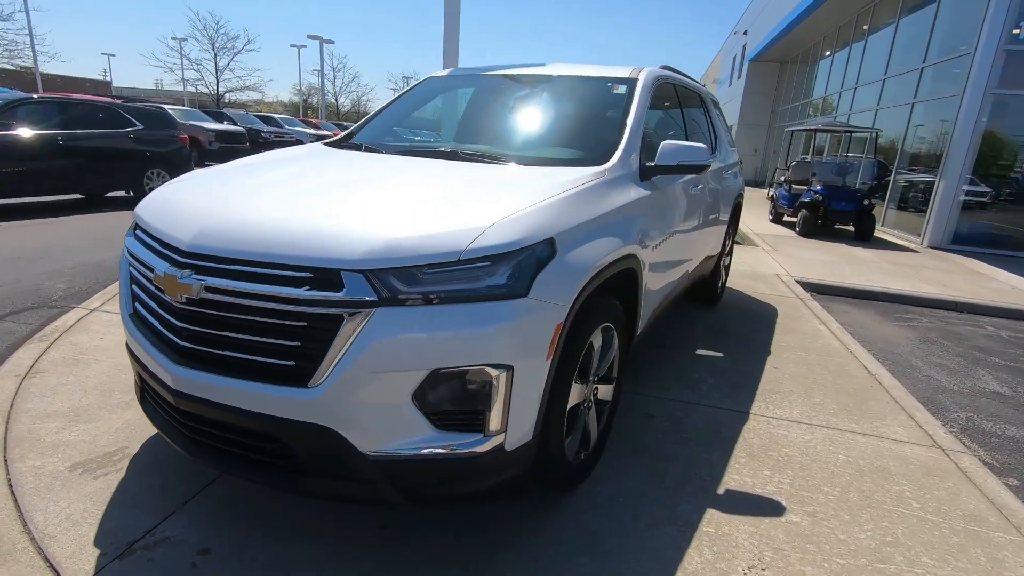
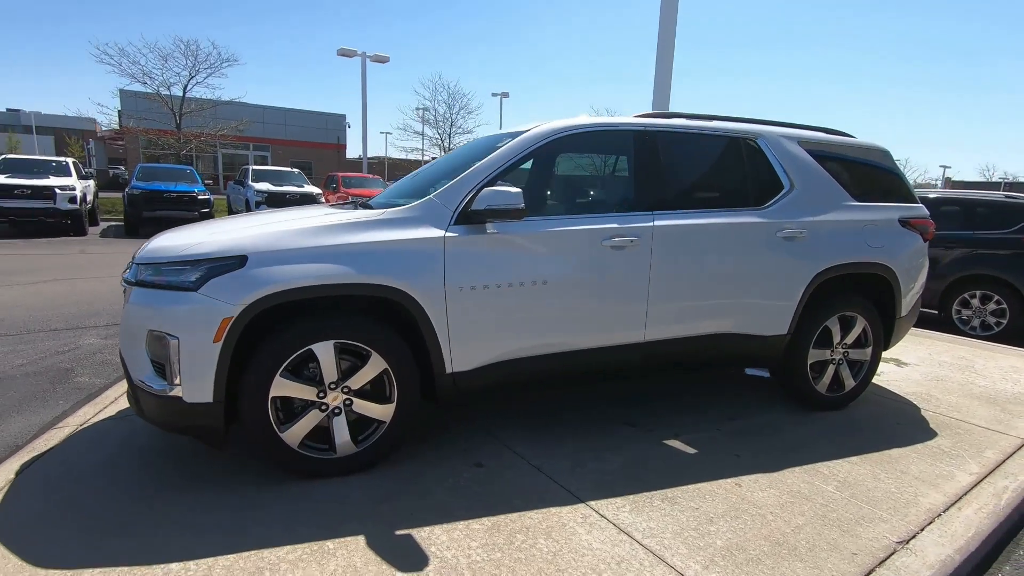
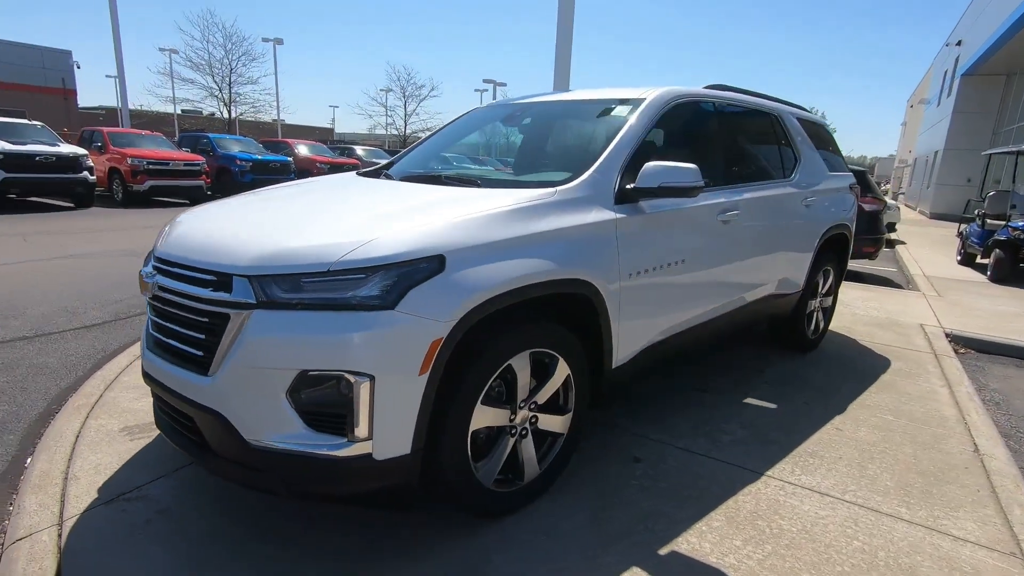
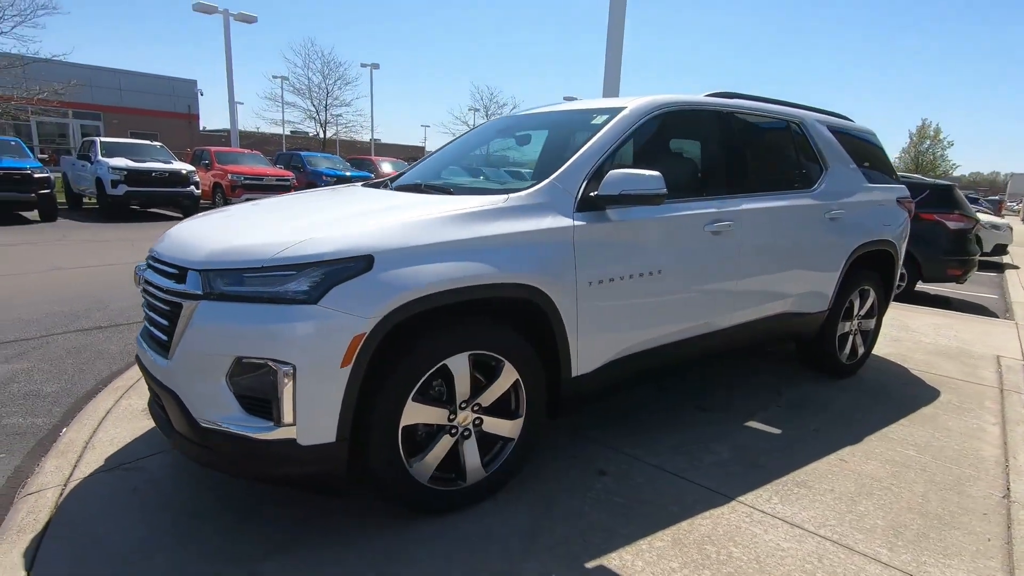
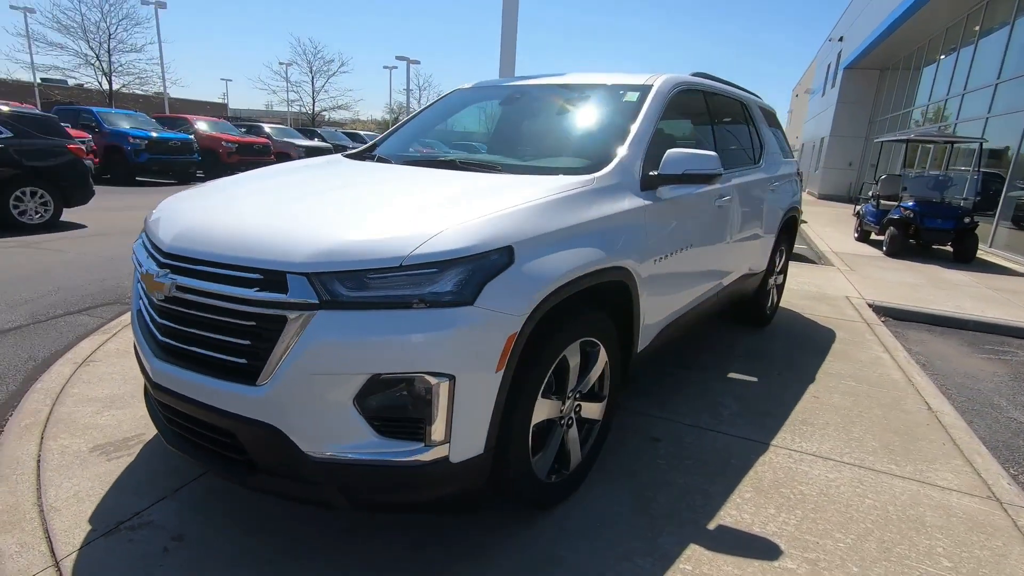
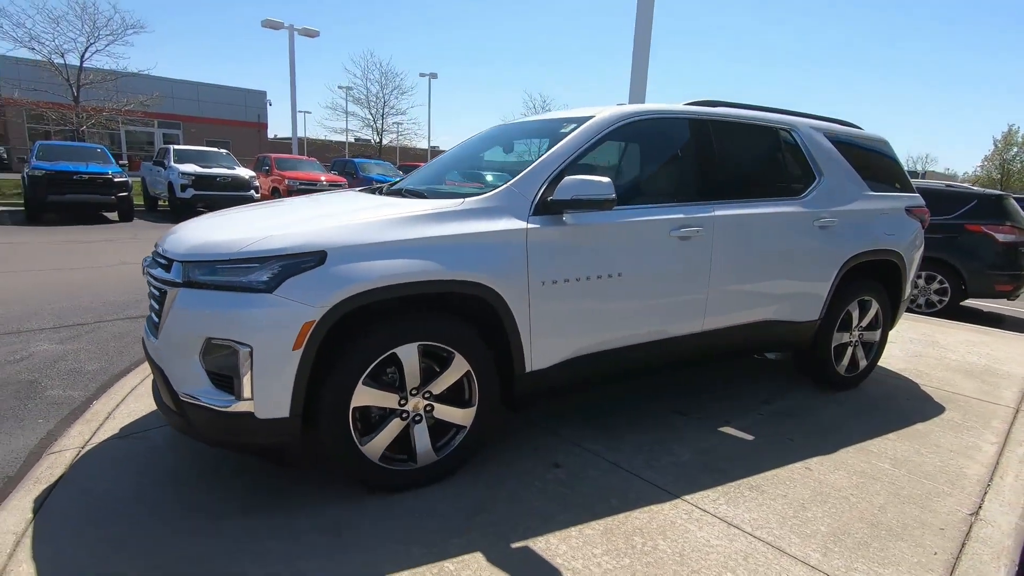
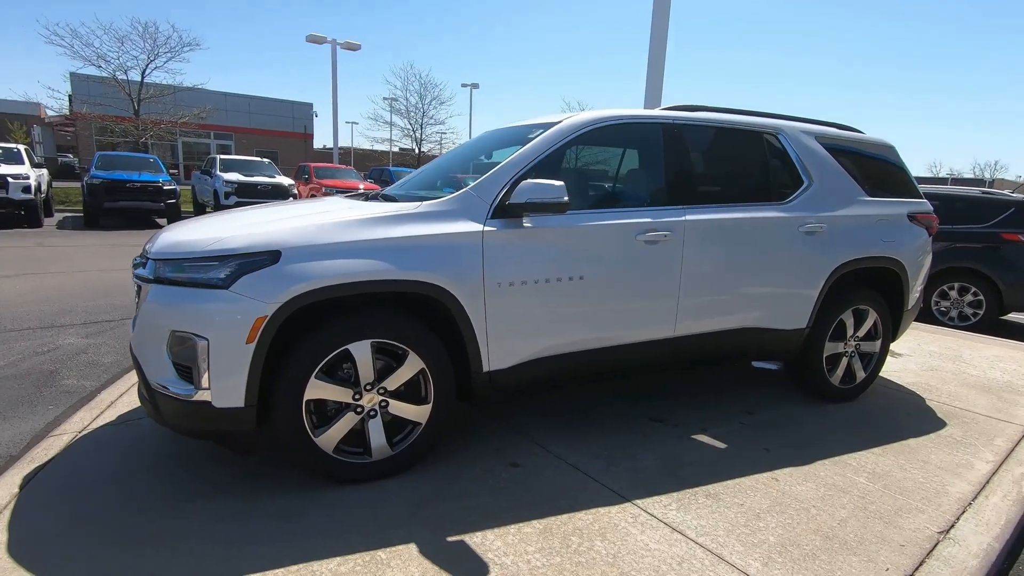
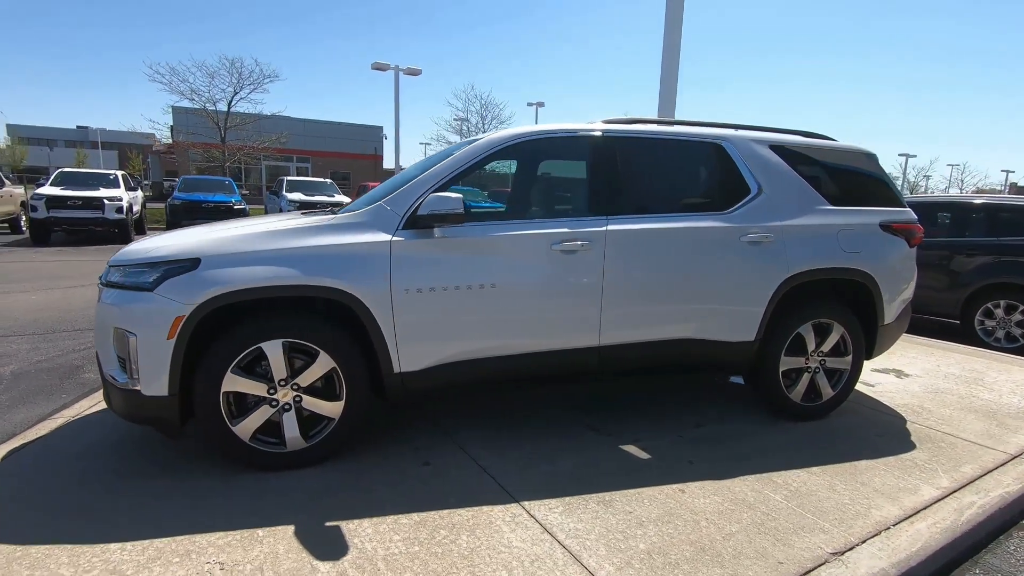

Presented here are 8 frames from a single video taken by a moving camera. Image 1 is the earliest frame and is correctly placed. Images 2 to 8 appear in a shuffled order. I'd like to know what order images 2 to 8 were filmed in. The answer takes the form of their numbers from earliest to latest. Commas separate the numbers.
5, 3, 4, 6, 7, 2, 8
